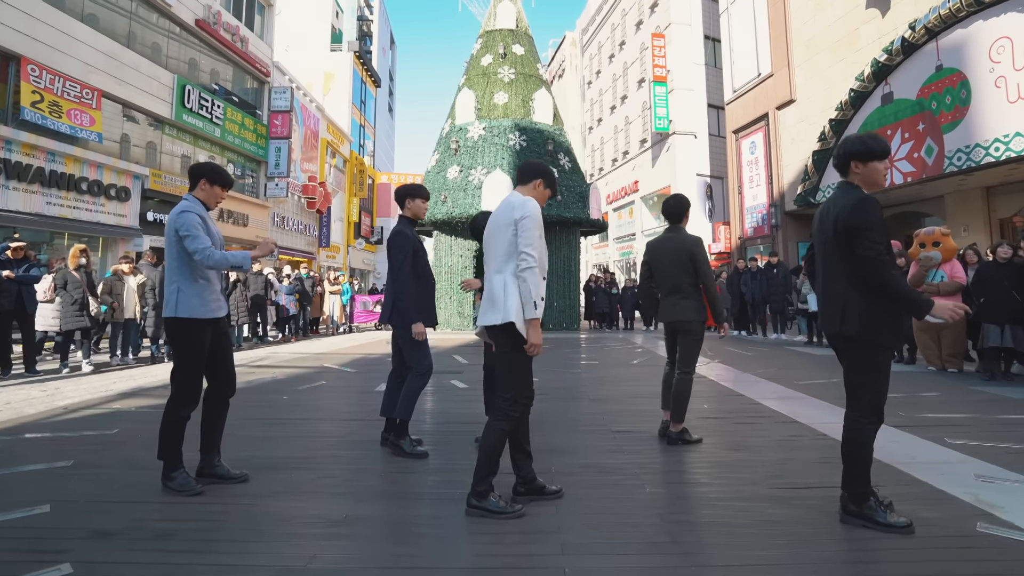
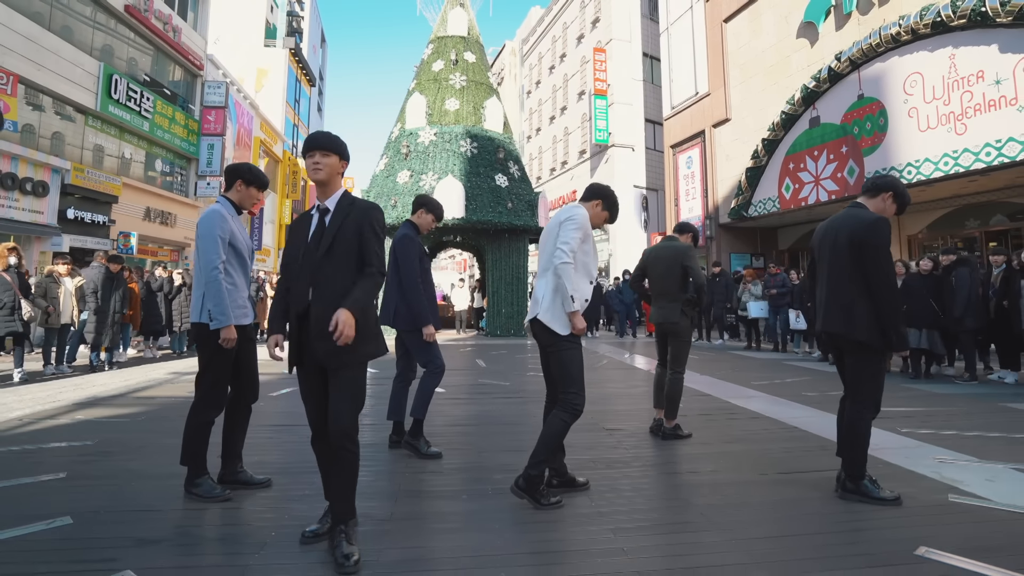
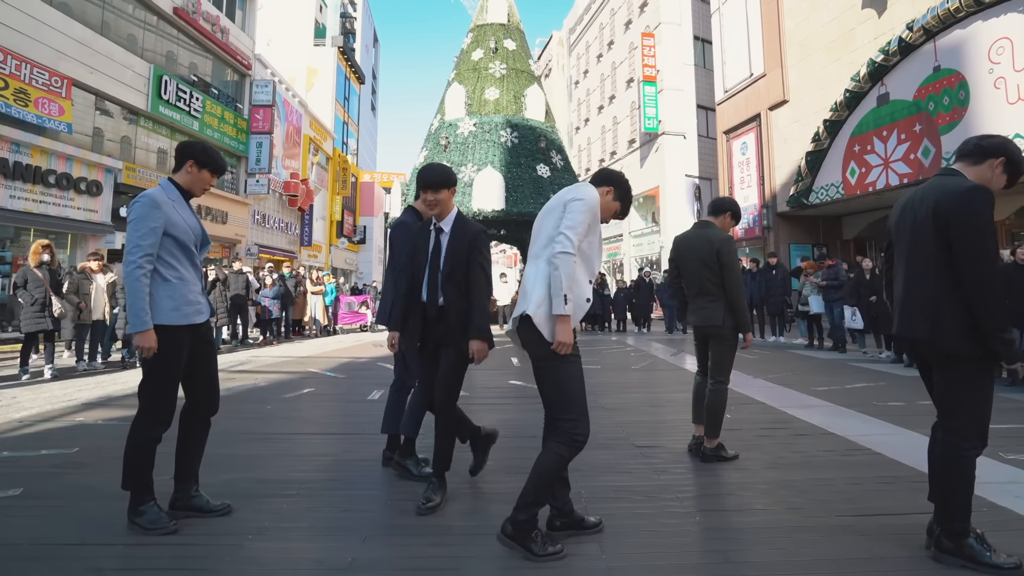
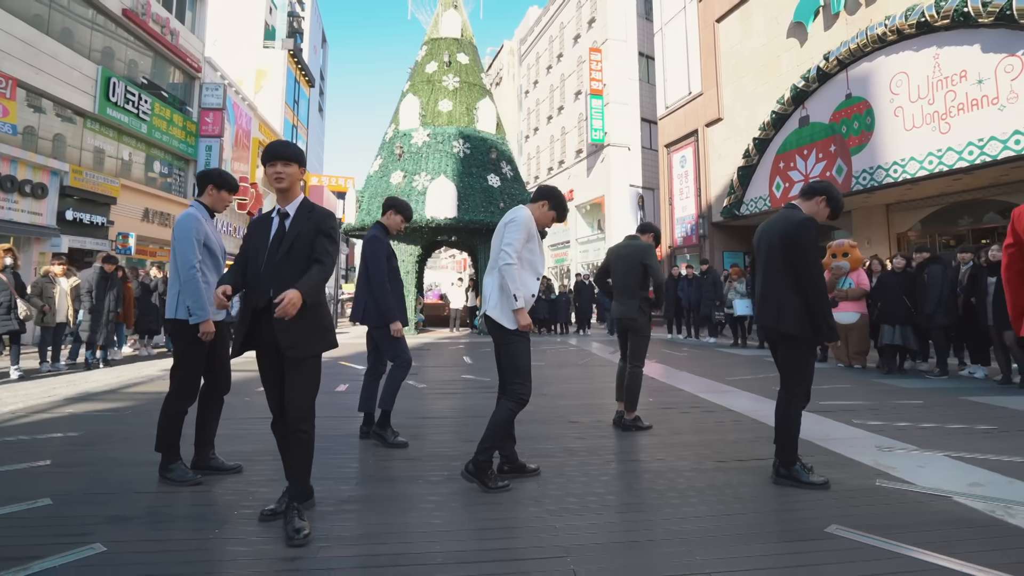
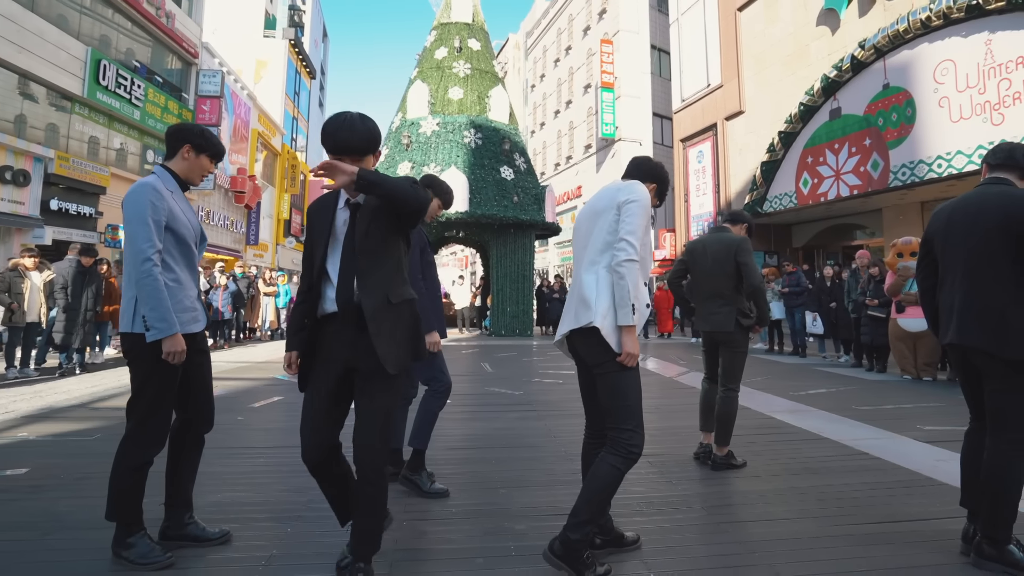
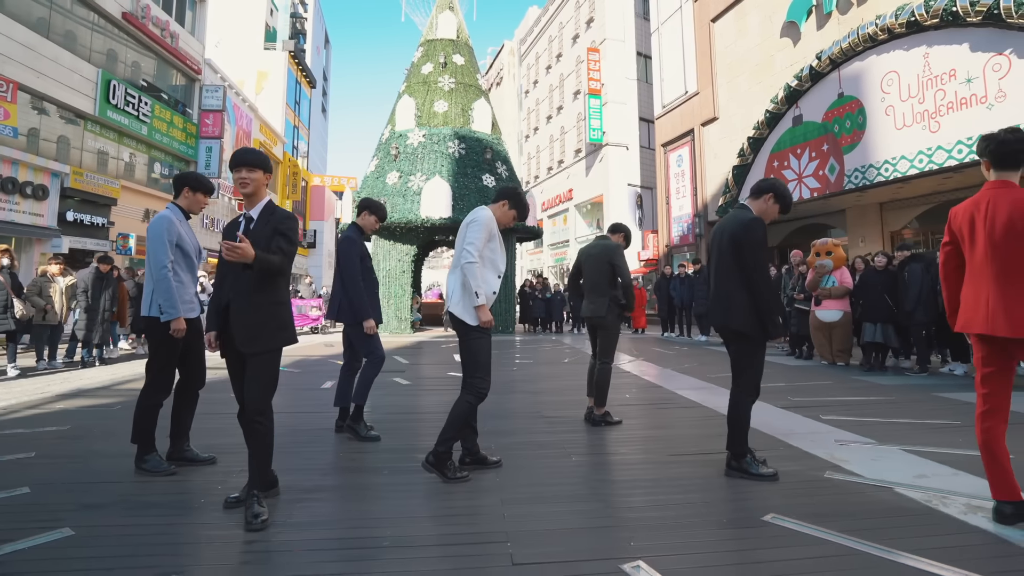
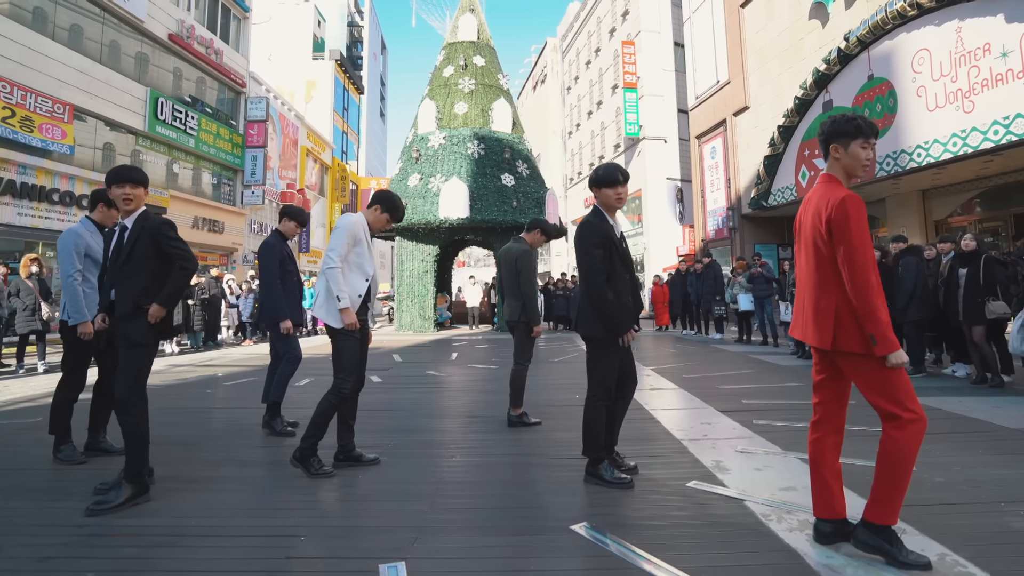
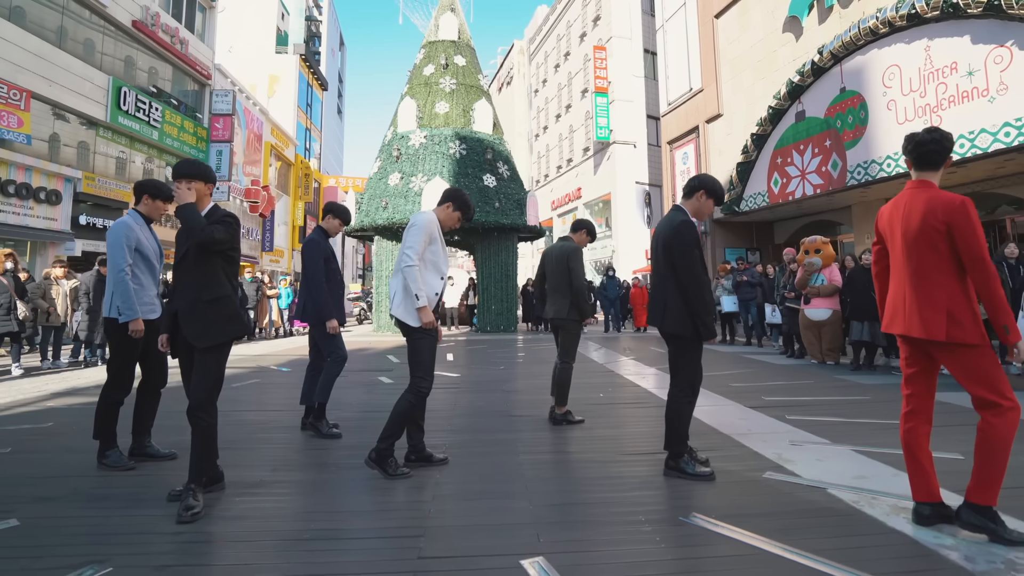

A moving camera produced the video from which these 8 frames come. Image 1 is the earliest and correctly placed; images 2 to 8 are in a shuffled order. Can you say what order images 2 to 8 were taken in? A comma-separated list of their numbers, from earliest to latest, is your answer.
3, 5, 2, 4, 6, 8, 7
